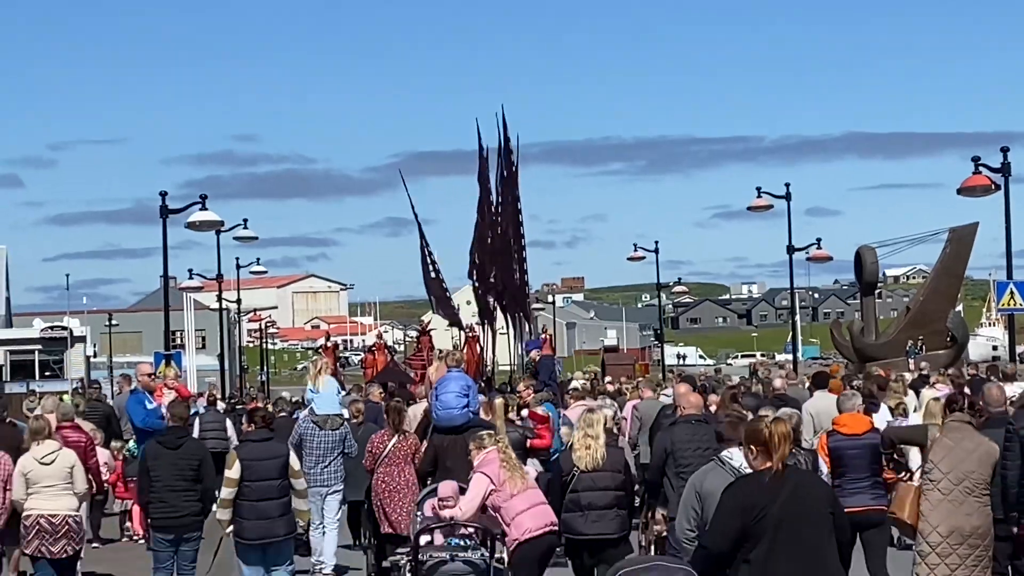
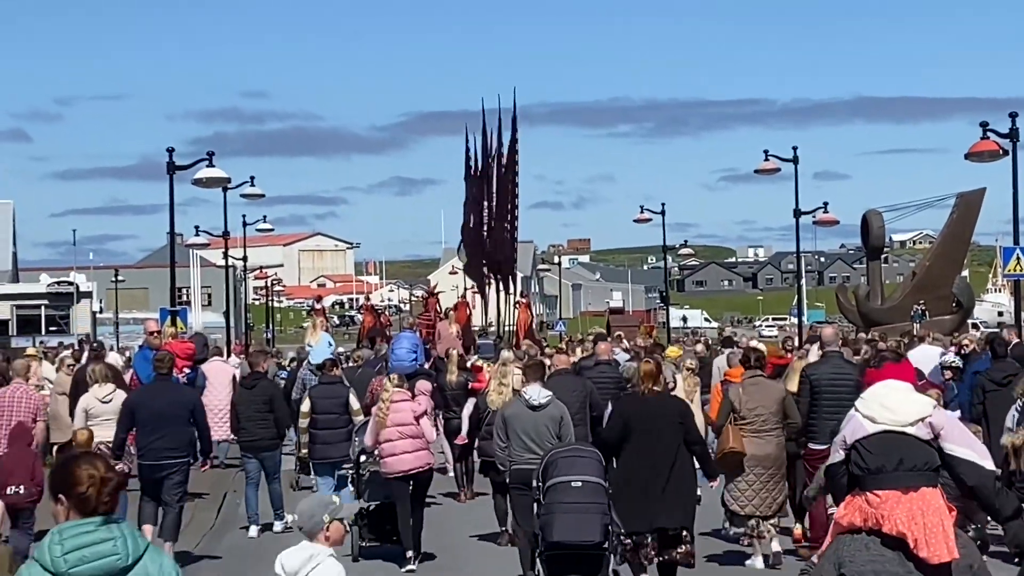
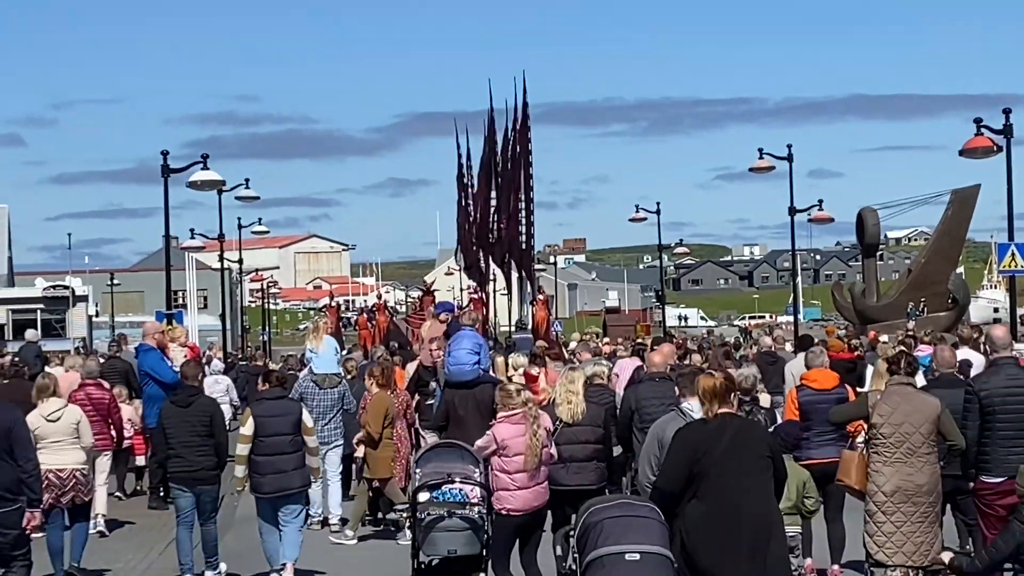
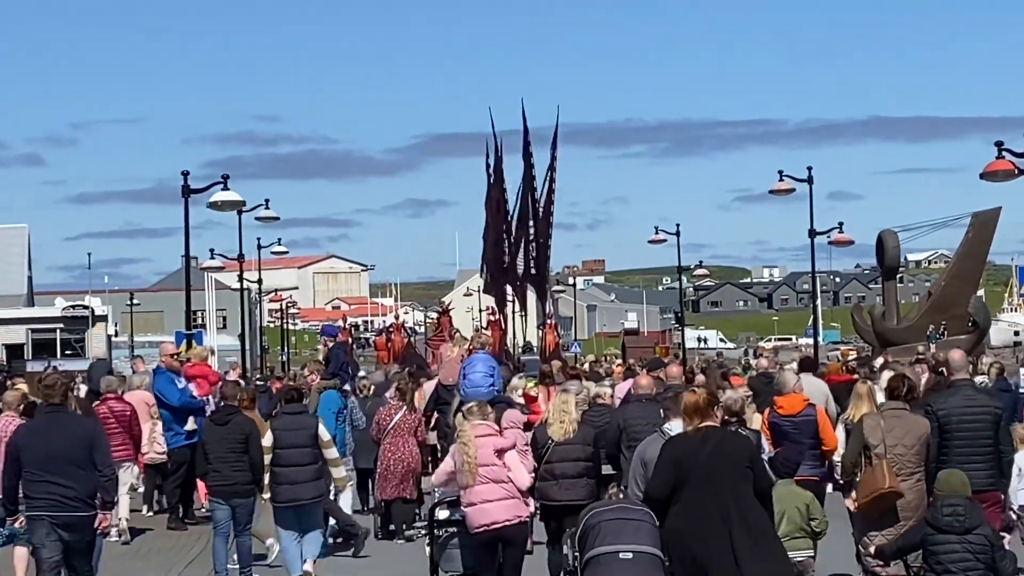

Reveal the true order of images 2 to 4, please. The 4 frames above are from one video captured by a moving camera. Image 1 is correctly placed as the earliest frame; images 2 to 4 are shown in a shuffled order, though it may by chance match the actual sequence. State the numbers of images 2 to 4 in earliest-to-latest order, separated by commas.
3, 4, 2
